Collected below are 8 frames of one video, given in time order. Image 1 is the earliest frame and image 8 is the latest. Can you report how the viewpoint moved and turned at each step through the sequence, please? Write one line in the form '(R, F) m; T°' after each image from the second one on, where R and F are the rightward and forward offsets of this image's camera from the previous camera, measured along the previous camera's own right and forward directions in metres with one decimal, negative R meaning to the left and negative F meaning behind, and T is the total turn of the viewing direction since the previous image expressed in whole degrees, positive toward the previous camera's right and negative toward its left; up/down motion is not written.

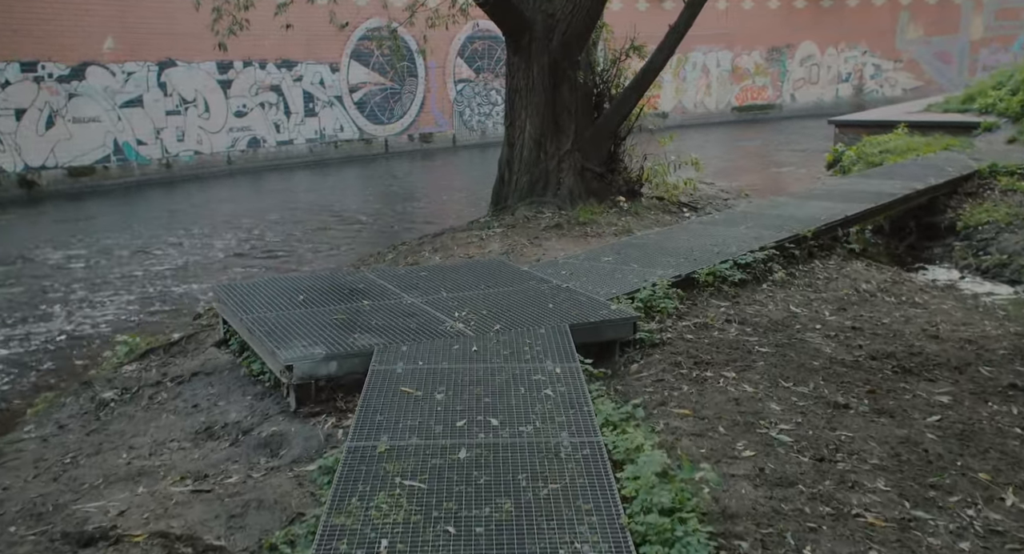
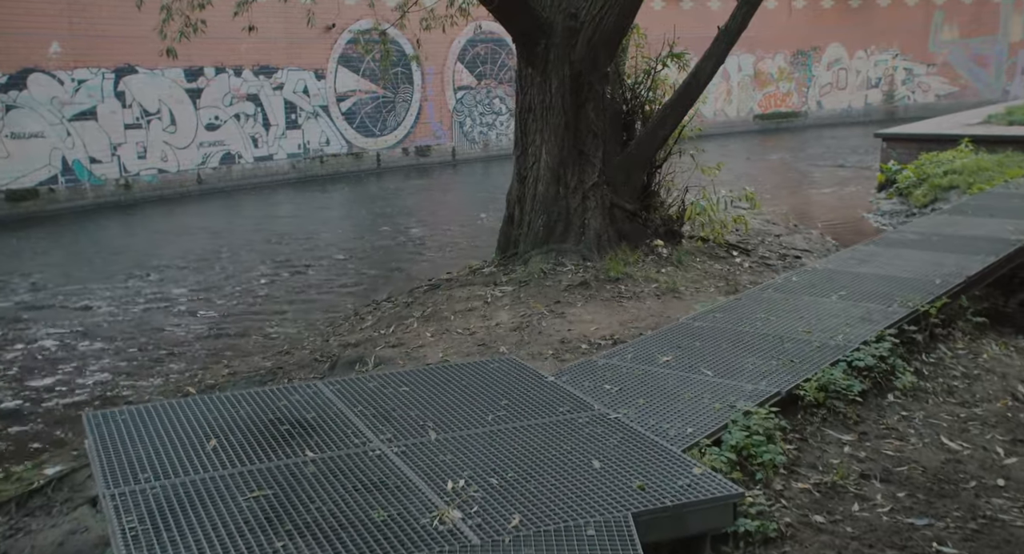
(-0.1, +1.8) m; 0°
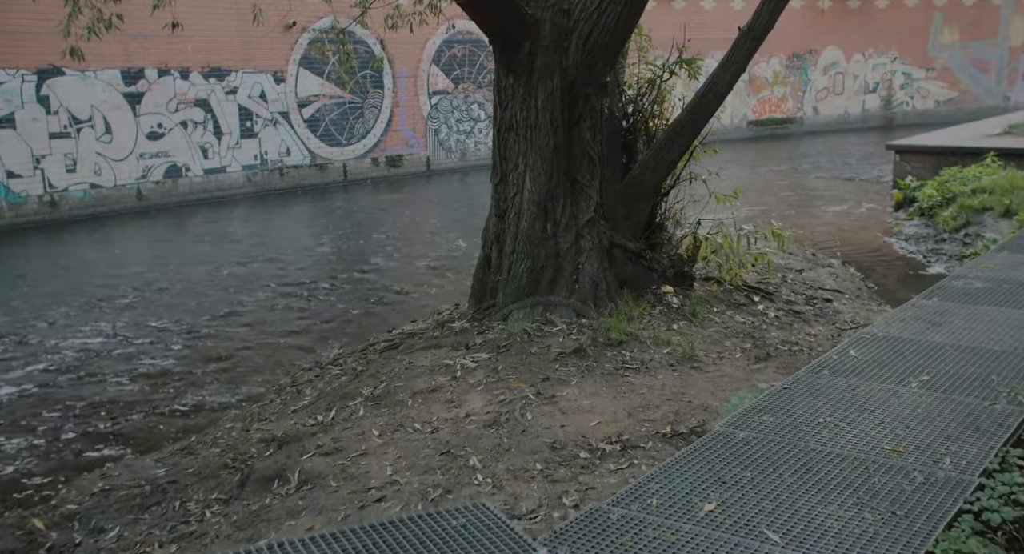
(0.0, +1.4) m; +1°
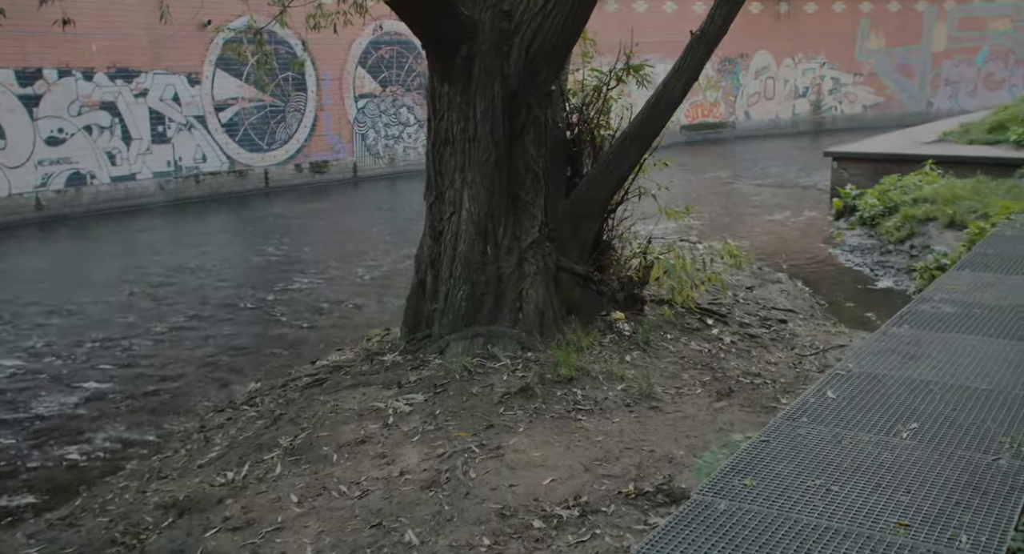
(0.0, +0.5) m; +5°
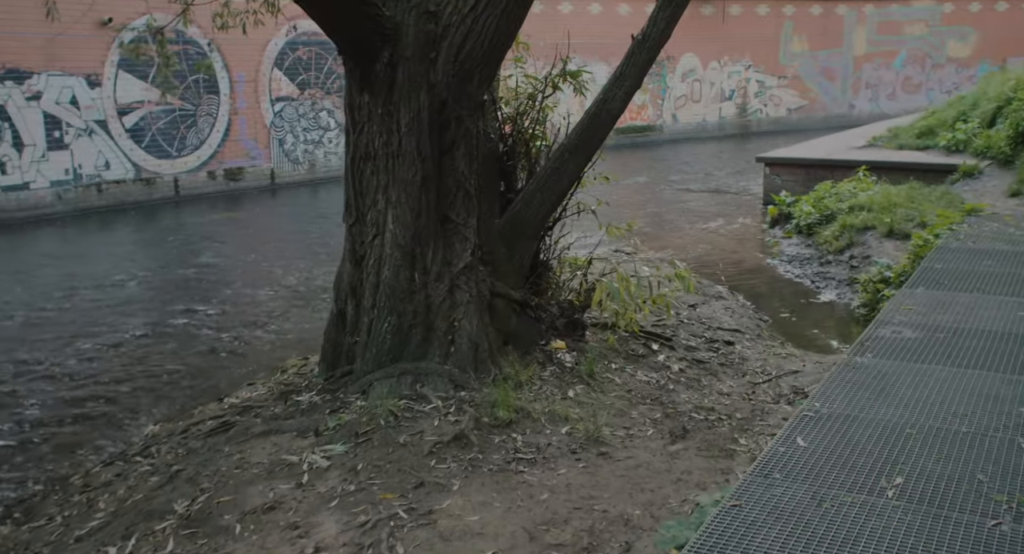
(0.0, +0.5) m; +5°
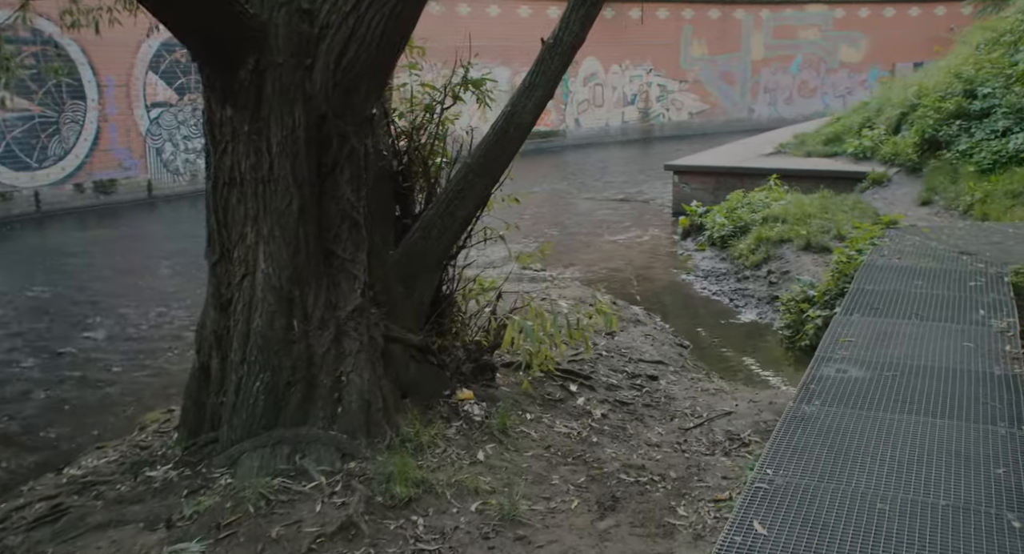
(+0.1, +0.7) m; +7°
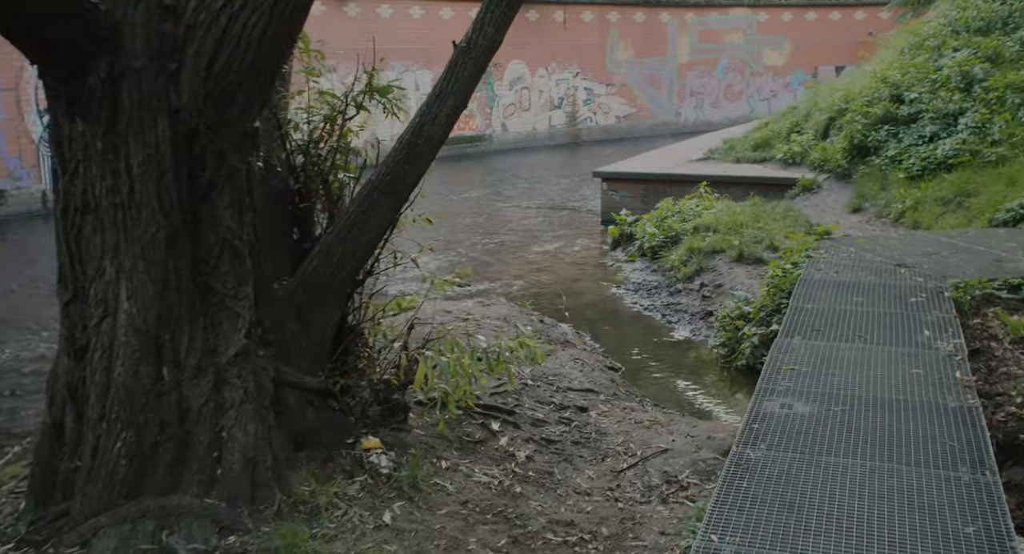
(+0.1, +0.5) m; +5°
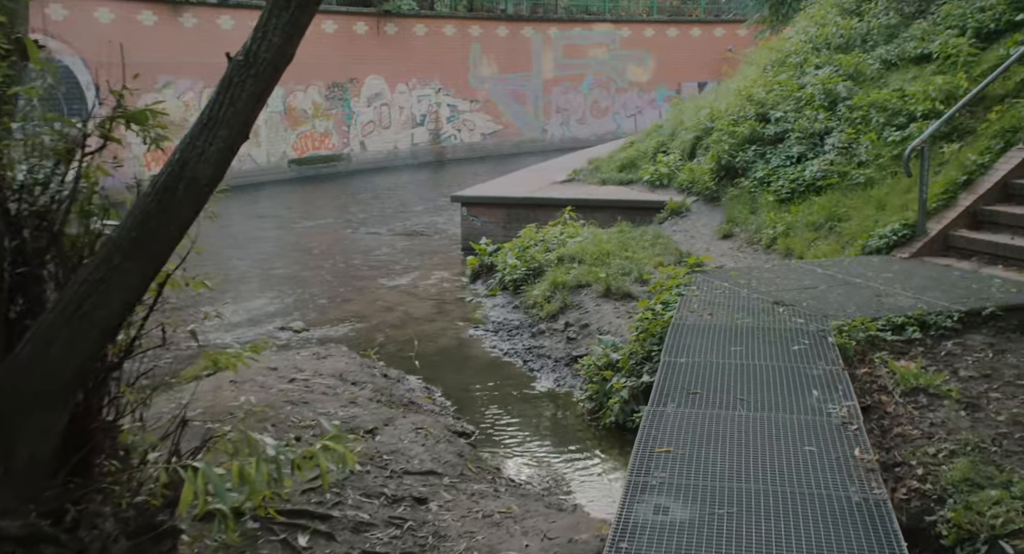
(+0.3, +0.9) m; +8°
